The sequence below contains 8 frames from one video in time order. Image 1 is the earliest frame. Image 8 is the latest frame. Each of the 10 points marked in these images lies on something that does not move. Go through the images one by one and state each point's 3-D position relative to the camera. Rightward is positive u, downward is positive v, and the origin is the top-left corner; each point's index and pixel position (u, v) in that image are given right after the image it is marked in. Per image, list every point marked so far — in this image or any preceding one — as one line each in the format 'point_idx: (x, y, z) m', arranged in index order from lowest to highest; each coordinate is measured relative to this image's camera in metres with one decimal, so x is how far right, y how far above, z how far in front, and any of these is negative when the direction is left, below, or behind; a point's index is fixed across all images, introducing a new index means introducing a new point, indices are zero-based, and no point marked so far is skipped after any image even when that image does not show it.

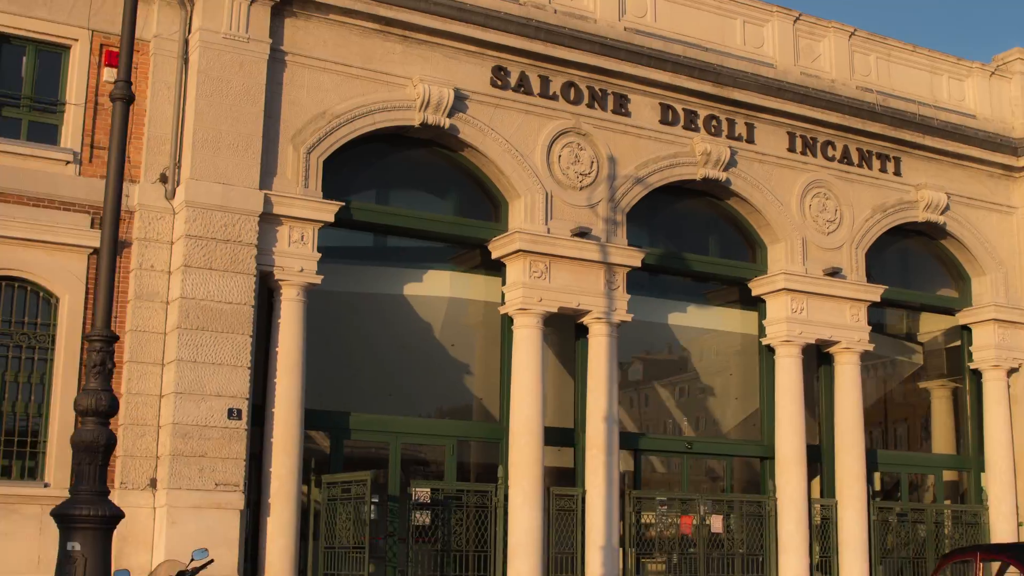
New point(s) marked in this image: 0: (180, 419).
0: (-3.9, -1.6, +16.0) m
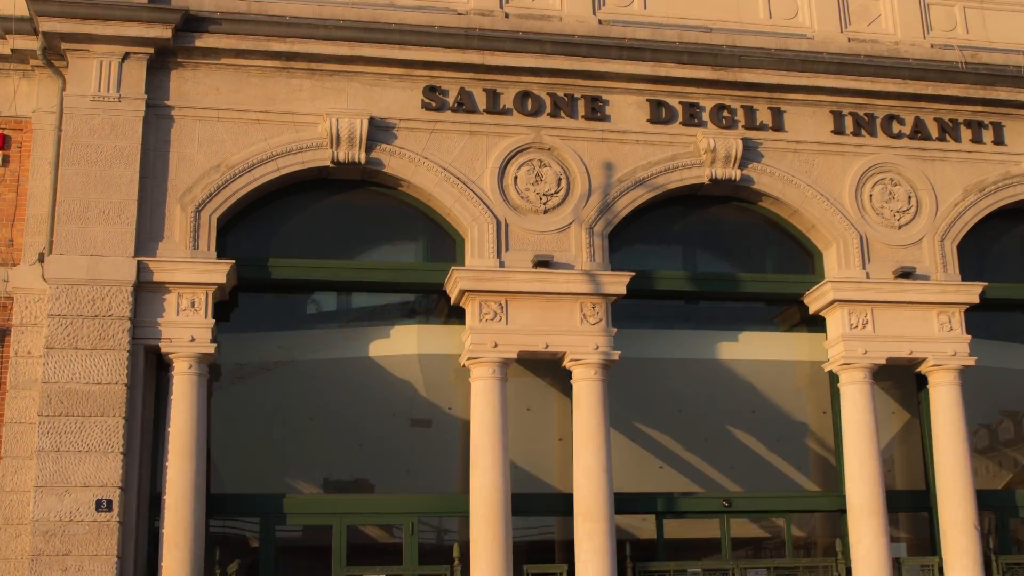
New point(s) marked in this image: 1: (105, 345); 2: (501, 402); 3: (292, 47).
0: (-5.1, -2.5, +14.6) m
1: (-4.6, -0.6, +15.2) m
2: (-0.2, -1.4, +16.2) m
3: (-2.7, +2.9, +16.5) m
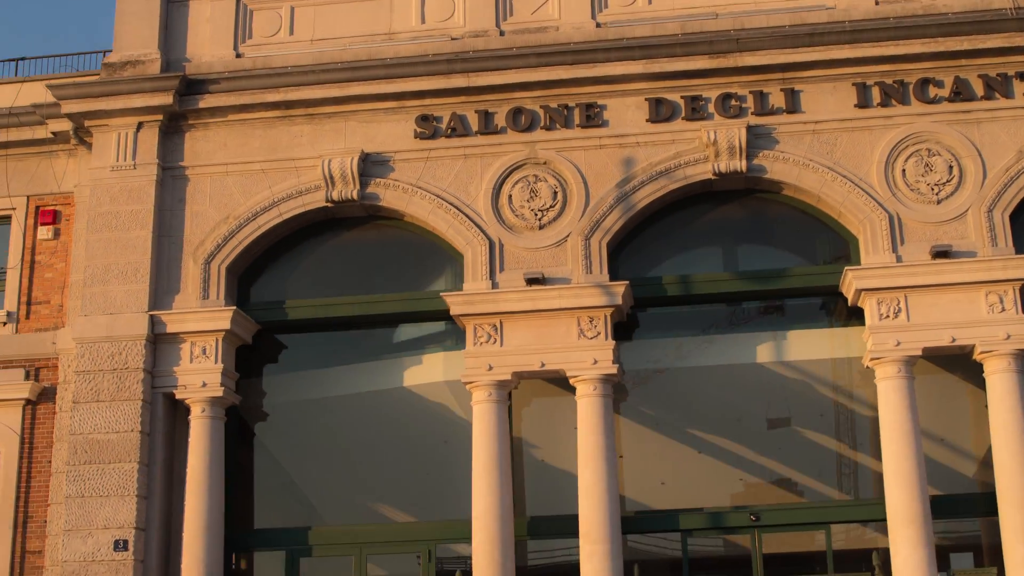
0: (-5.2, -3.2, +16.0) m
1: (-4.7, -1.3, +16.4) m
2: (-0.2, -1.6, +16.1) m
3: (-2.8, +2.4, +17.2) m
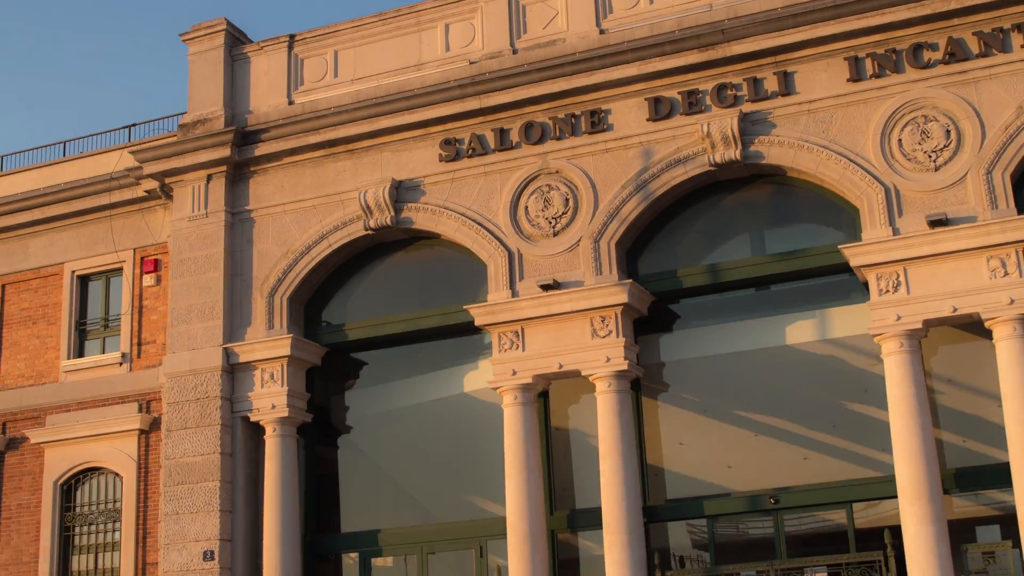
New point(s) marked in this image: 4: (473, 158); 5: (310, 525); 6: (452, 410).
0: (-4.6, -3.7, +18.1) m
1: (-4.2, -1.8, +18.4) m
2: (+0.2, -1.8, +17.0) m
3: (-2.5, +2.1, +18.7) m
4: (-0.5, +1.7, +18.0) m
5: (-2.9, -3.3, +18.8) m
6: (-0.9, -1.7, +18.6) m
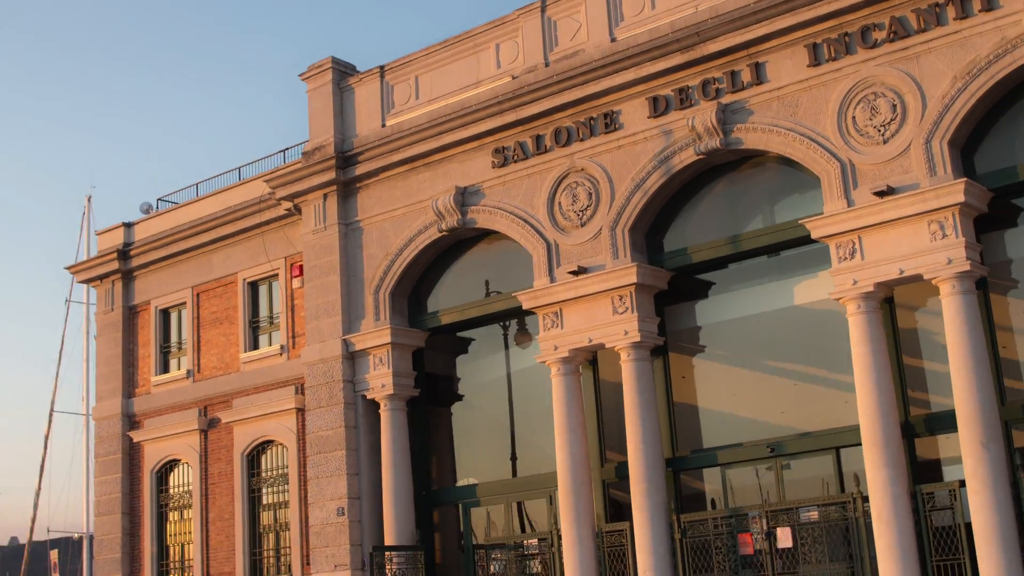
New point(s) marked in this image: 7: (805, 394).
0: (-3.2, -3.8, +22.2) m
1: (-3.0, -1.9, +22.3) m
2: (+0.8, -1.6, +19.8) m
3: (-1.7, +2.2, +21.9) m
4: (+0.1, +1.9, +20.7) m
5: (-1.5, -3.2, +22.4) m
6: (+0.2, -1.5, +21.6) m
7: (+4.0, -1.4, +18.6) m
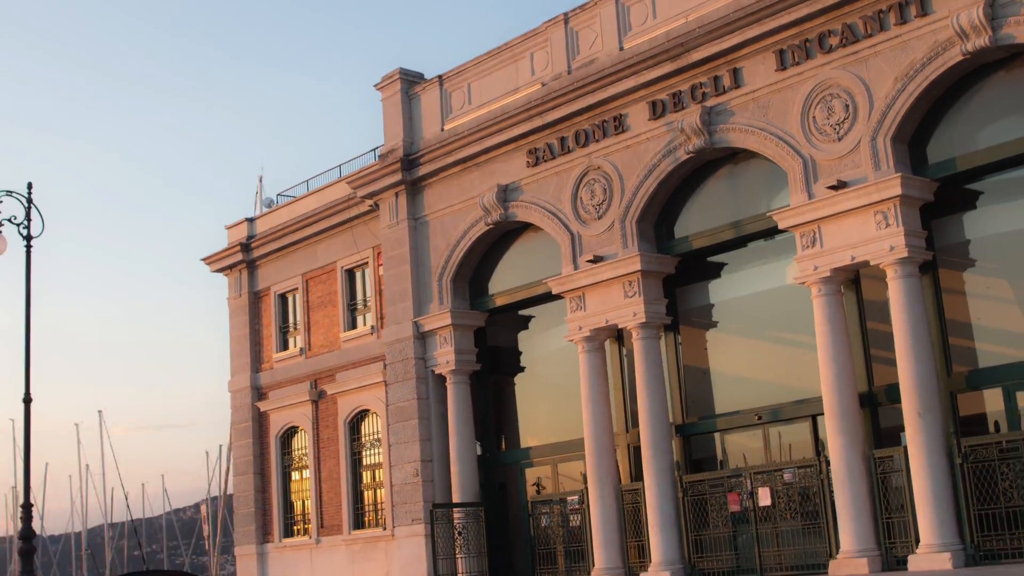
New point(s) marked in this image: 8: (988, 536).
0: (-2.2, -3.6, +25.4) m
1: (-2.0, -1.7, +25.4) m
2: (+1.3, -1.3, +22.2) m
3: (-1.0, +2.4, +24.6) m
4: (+0.6, +2.1, +23.1) m
5: (-0.4, -3.0, +25.3) m
6: (+1.0, -1.2, +24.1) m
7: (+4.2, -1.2, +20.5) m
8: (+6.0, -3.2, +17.3) m
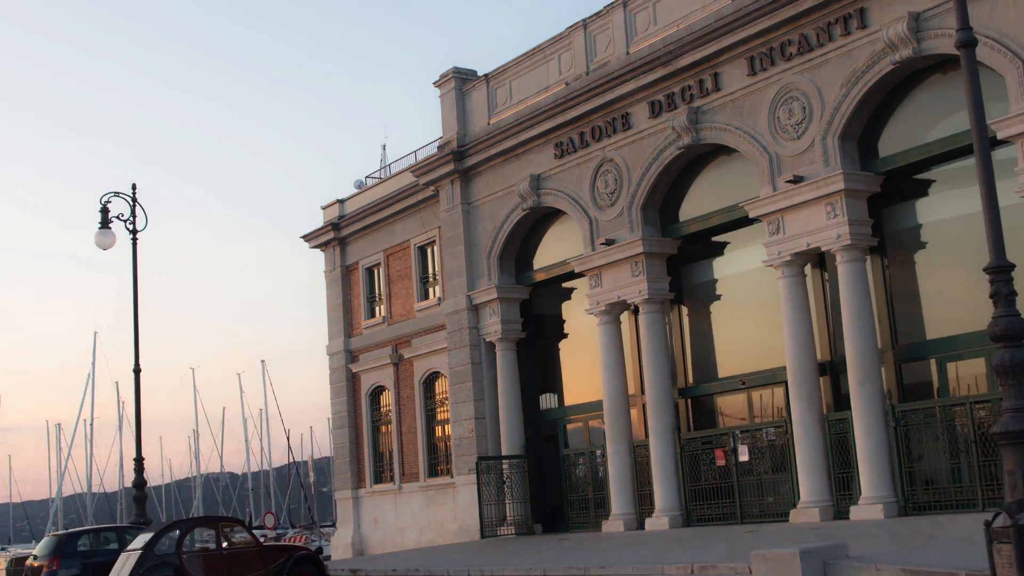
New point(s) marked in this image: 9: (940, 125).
0: (-1.2, -3.2, +28.8) m
1: (-1.0, -1.2, +28.7) m
2: (+1.8, -1.0, +25.1) m
3: (-0.3, +2.8, +27.6) m
4: (+1.1, +2.6, +25.9) m
5: (+0.5, -2.5, +28.4) m
6: (+1.8, -0.7, +27.0) m
7: (+4.4, -0.8, +23.0) m
8: (+5.9, -2.9, +19.7) m
9: (+6.2, +2.4, +19.7) m
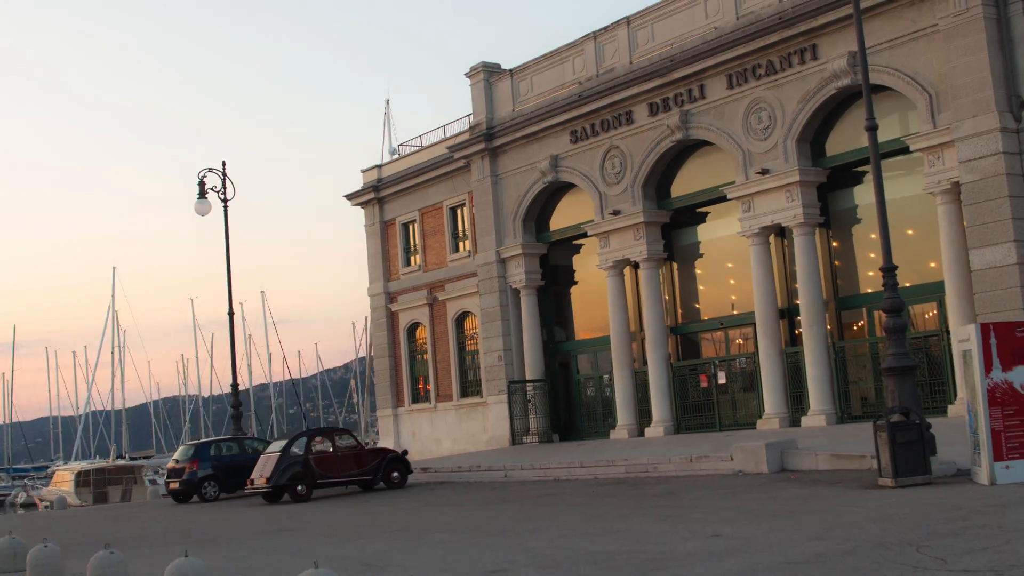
0: (-0.7, -2.0, +35.6) m
1: (-0.5, -0.1, +35.3) m
2: (+2.4, 0.0, +31.8) m
3: (+0.3, +3.9, +34.1) m
4: (+1.7, +3.5, +32.5) m
5: (+1.1, -1.3, +35.2) m
6: (+2.3, +0.3, +33.7) m
7: (+5.1, 0.0, +29.8) m
8: (+6.7, -2.3, +26.7) m
9: (+7.0, +3.0, +26.4) m
